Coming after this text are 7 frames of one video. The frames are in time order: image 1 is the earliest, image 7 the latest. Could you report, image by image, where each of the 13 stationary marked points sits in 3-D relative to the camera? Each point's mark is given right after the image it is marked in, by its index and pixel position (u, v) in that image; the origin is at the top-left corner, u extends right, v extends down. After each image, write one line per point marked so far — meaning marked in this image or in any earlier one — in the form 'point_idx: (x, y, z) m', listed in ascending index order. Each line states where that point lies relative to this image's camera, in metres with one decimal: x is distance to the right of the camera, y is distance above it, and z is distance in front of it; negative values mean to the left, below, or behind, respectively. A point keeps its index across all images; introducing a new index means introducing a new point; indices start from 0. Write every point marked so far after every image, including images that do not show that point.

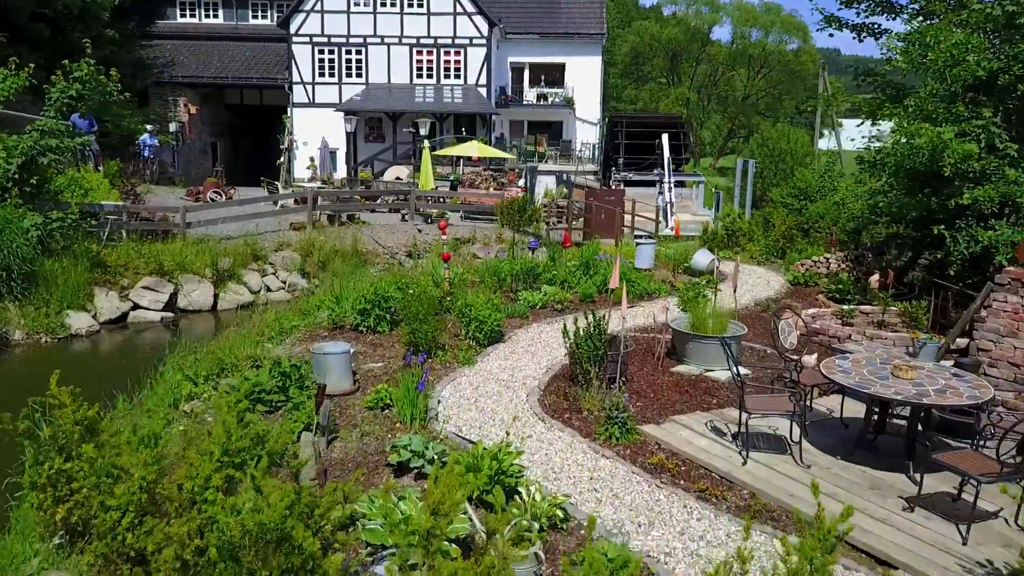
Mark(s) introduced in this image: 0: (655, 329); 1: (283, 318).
0: (+2.3, -0.7, +10.9) m
1: (-3.8, -0.5, +11.4) m
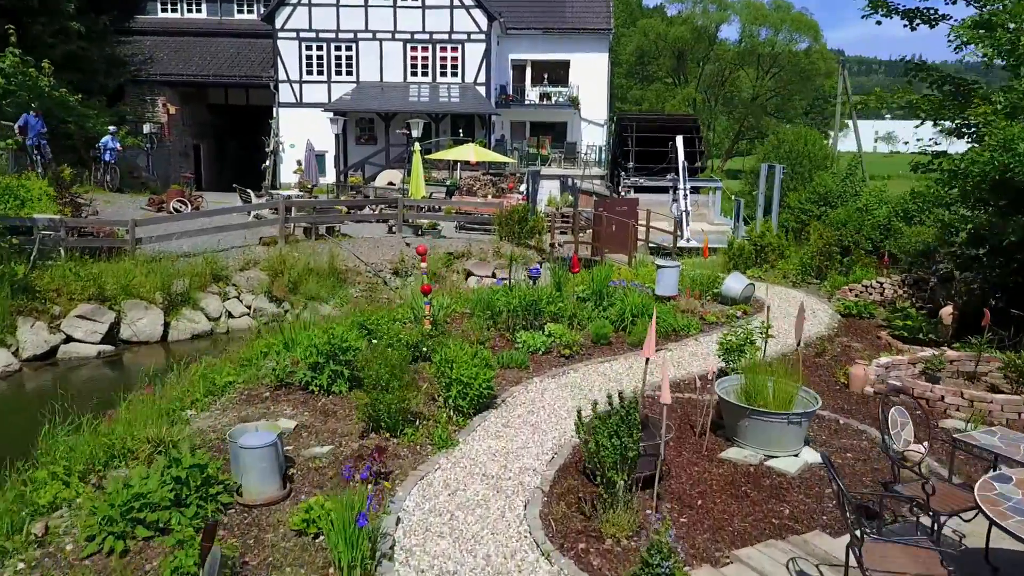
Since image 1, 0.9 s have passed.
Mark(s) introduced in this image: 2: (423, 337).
0: (+2.2, -1.3, +8.5) m
1: (-3.8, -1.0, +9.0) m
2: (-1.2, -0.6, +9.2) m
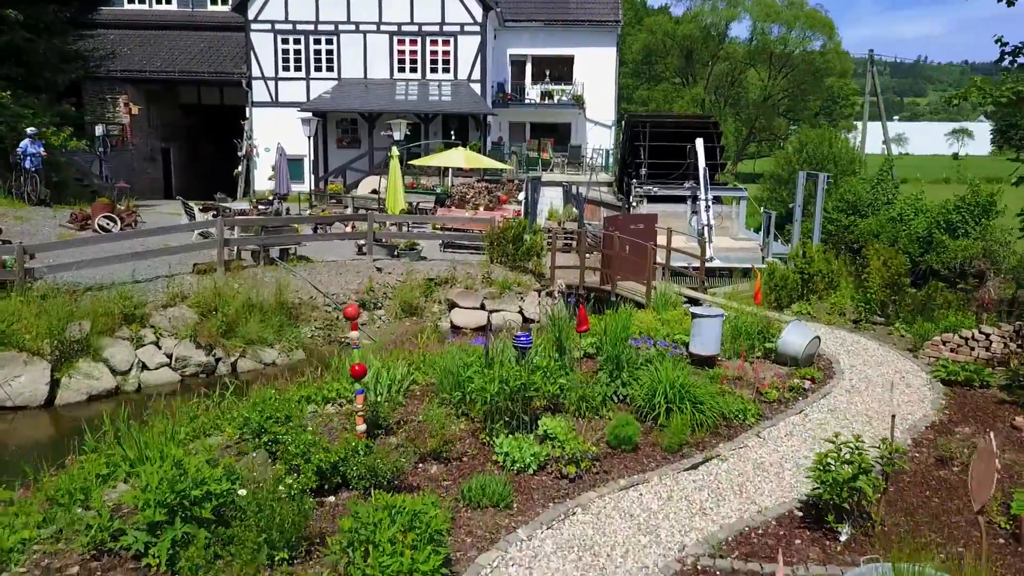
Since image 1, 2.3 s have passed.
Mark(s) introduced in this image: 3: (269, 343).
0: (+2.0, -2.0, +5.2) m
1: (-4.1, -1.8, +5.8) m
2: (-1.4, -1.4, +5.9) m
3: (-4.7, -1.1, +13.3) m
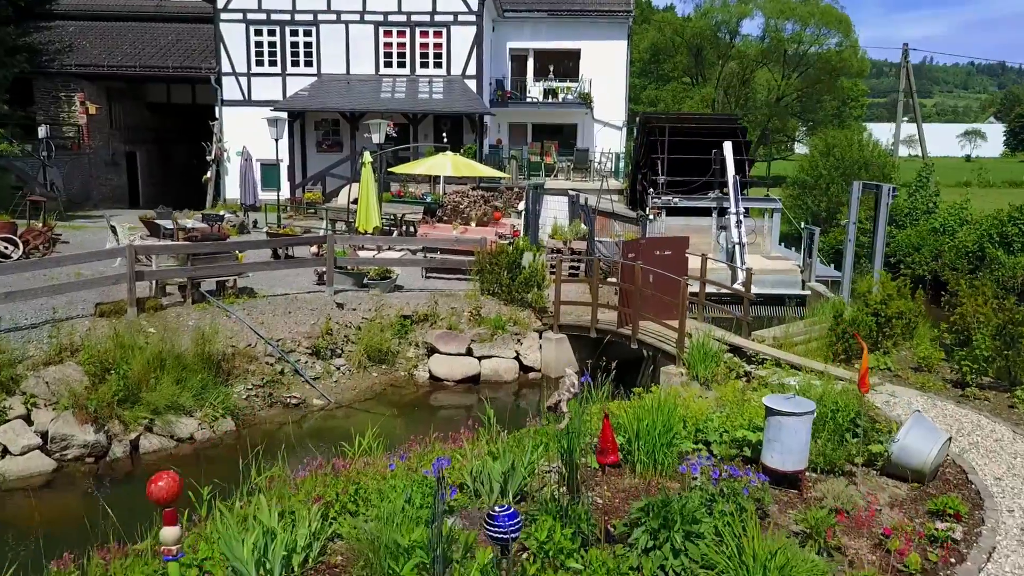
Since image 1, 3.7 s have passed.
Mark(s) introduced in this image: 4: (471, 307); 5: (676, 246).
0: (+1.8, -2.8, +2.1) m
1: (-4.2, -2.5, +2.7) m
2: (-1.6, -2.1, +2.8) m
3: (-4.8, -1.8, +10.2) m
4: (-0.8, -0.4, +13.5) m
5: (+3.0, +0.8, +12.6) m
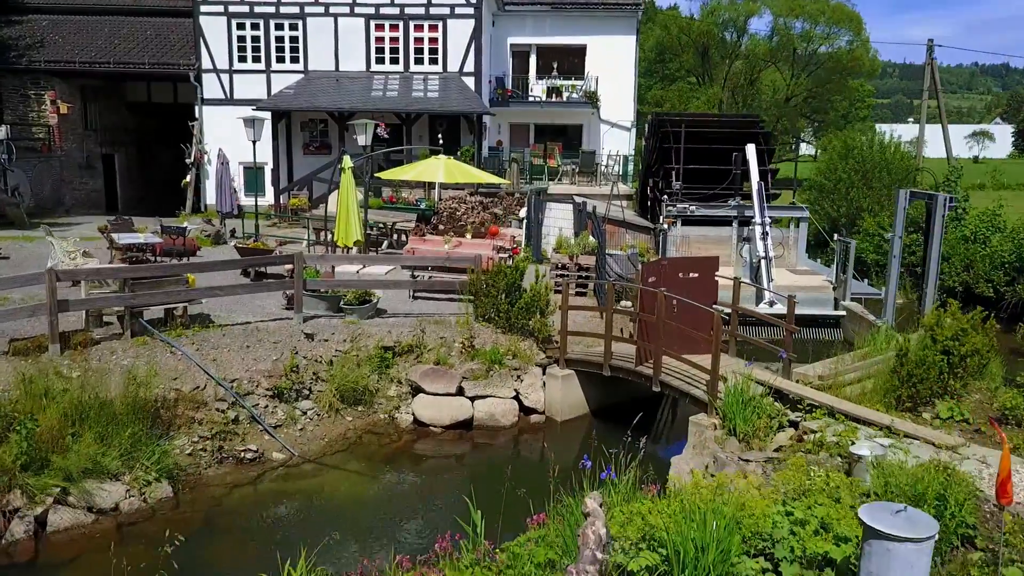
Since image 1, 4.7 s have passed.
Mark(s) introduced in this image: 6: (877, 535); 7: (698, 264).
0: (+1.7, -3.2, +0.2) m
1: (-4.3, -3.0, +0.8) m
2: (-1.6, -2.6, +0.9) m
3: (-4.9, -2.2, +8.3) m
4: (-0.8, -0.8, +11.6) m
5: (+3.0, +0.3, +10.7) m
6: (+2.3, -1.6, +4.4) m
7: (+2.9, +0.4, +10.6) m
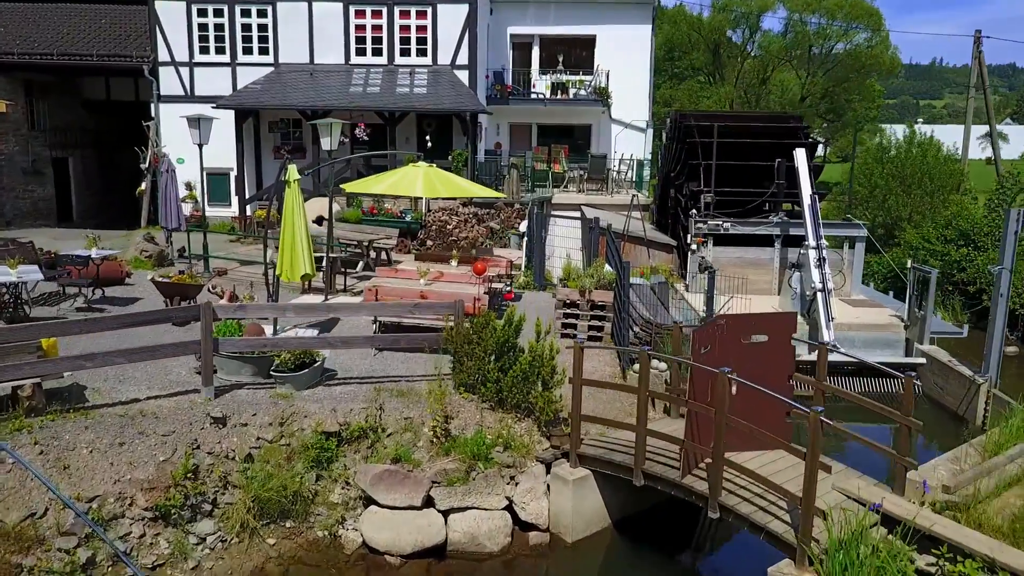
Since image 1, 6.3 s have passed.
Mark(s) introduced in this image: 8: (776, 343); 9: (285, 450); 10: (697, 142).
0: (+1.6, -3.9, -3.0) m
1: (-4.5, -3.7, -2.4) m
2: (-1.8, -3.3, -2.3) m
3: (-5.0, -3.0, +5.2) m
4: (-0.9, -1.6, +8.4) m
5: (+2.9, -0.4, +7.5) m
6: (+2.2, -2.3, +1.2) m
7: (+2.8, -0.4, +7.4) m
8: (+2.9, -0.6, +7.5) m
9: (-2.6, -1.9, +7.8) m
10: (+4.5, +3.8, +17.1) m
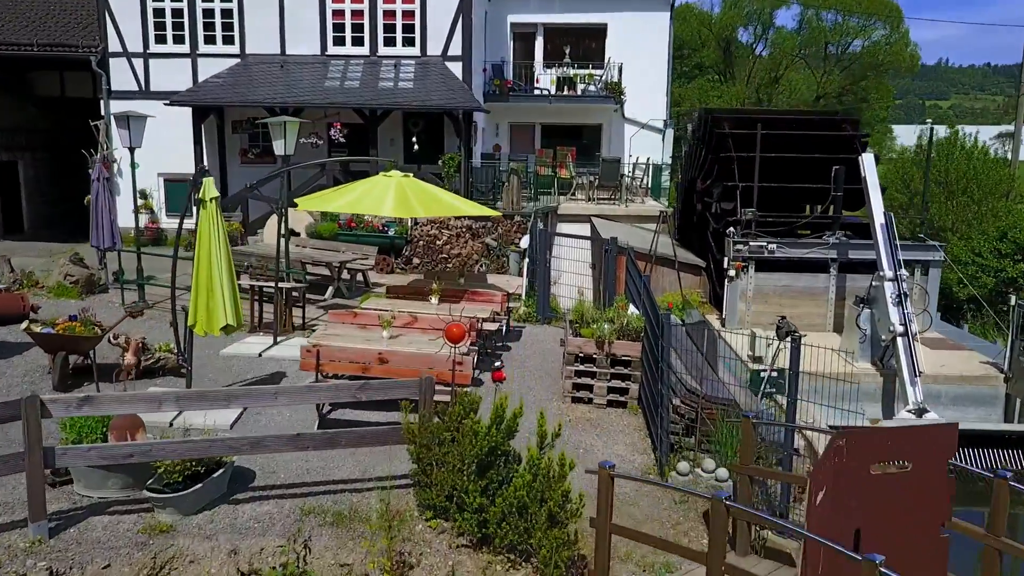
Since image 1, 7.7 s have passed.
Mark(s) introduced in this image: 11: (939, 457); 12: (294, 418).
0: (+1.4, -4.6, -5.9) m
1: (-4.6, -4.3, -5.2) m
2: (-1.9, -3.9, -5.1) m
3: (-5.1, -3.6, +2.4) m
4: (-1.0, -2.2, +5.6) m
5: (+2.8, -1.1, +4.6) m
6: (+2.1, -2.9, -1.7) m
7: (+2.7, -1.0, +4.6) m
8: (+2.8, -1.3, +4.6) m
9: (-2.7, -2.5, +5.0) m
10: (+4.5, +3.2, +14.2) m
11: (+2.9, -1.2, +4.7) m
12: (-2.5, -1.5, +7.2) m
